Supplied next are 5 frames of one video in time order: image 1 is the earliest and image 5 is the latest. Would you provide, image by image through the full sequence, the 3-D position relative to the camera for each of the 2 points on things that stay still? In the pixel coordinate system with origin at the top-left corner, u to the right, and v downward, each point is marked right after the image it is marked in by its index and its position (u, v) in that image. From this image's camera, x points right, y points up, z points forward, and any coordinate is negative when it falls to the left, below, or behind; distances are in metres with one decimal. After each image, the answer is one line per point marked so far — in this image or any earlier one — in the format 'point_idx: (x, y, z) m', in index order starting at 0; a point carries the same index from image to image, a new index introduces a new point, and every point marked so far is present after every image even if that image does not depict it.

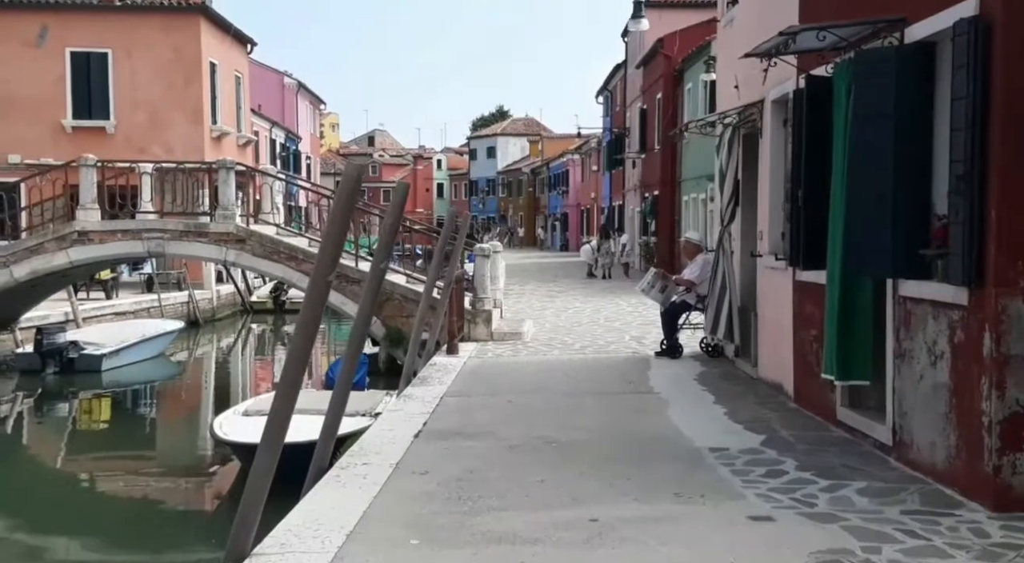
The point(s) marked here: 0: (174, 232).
0: (-4.6, +0.7, +15.6) m
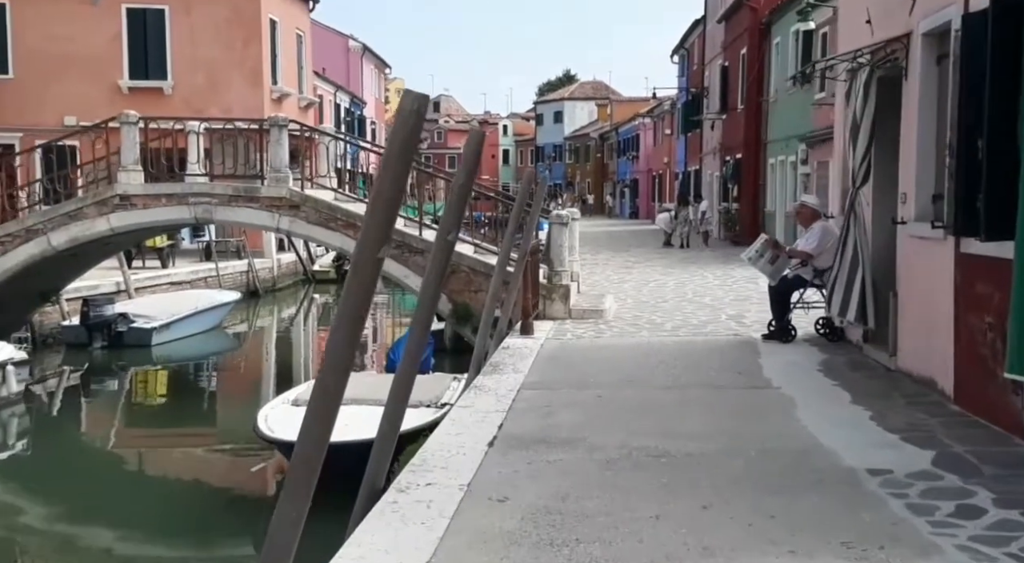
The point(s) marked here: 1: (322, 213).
0: (-3.6, +1.0, +14.2) m
1: (-2.4, +0.9, +14.2) m
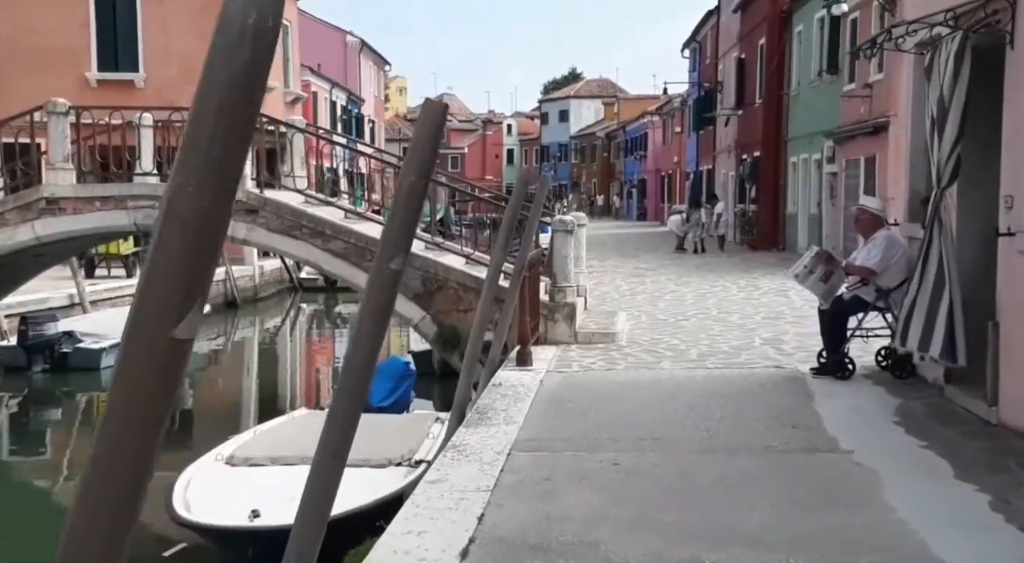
0: (-3.7, +0.9, +12.2) m
1: (-2.5, +0.7, +12.2) m
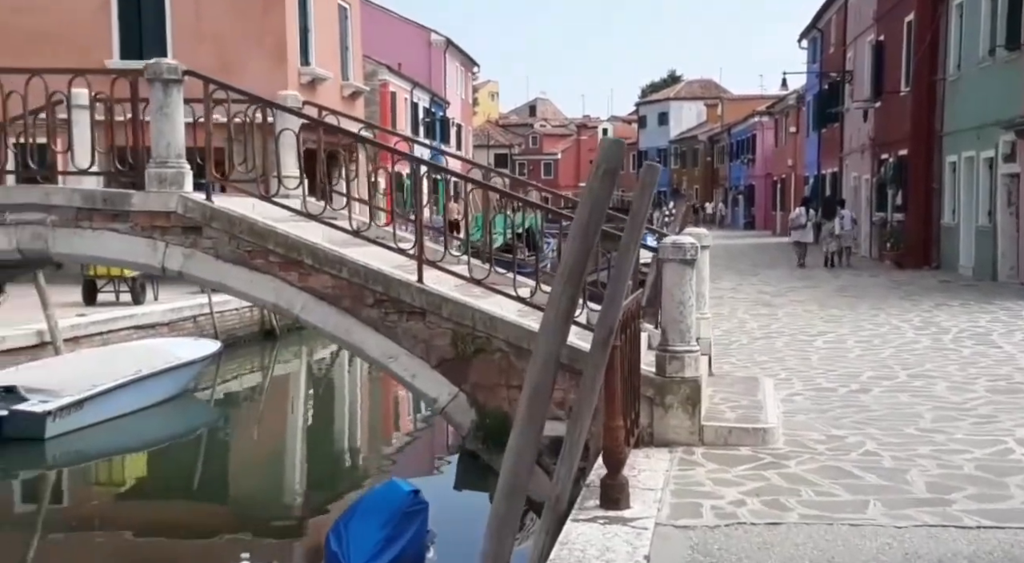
0: (-3.1, +0.5, +8.1) m
1: (-1.9, +0.3, +8.0) m
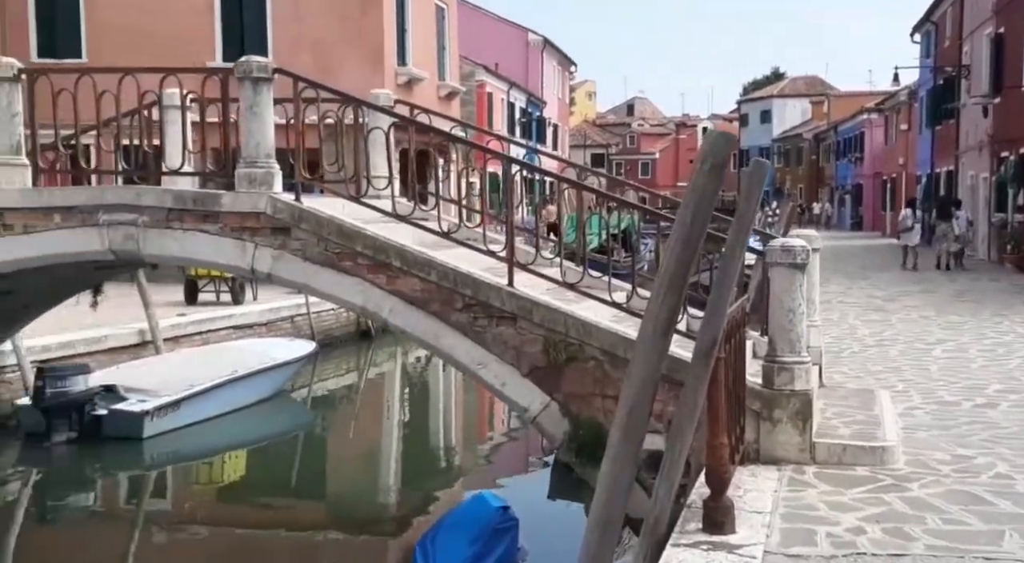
0: (-2.4, +0.5, +8.0) m
1: (-1.2, +0.3, +7.8) m
